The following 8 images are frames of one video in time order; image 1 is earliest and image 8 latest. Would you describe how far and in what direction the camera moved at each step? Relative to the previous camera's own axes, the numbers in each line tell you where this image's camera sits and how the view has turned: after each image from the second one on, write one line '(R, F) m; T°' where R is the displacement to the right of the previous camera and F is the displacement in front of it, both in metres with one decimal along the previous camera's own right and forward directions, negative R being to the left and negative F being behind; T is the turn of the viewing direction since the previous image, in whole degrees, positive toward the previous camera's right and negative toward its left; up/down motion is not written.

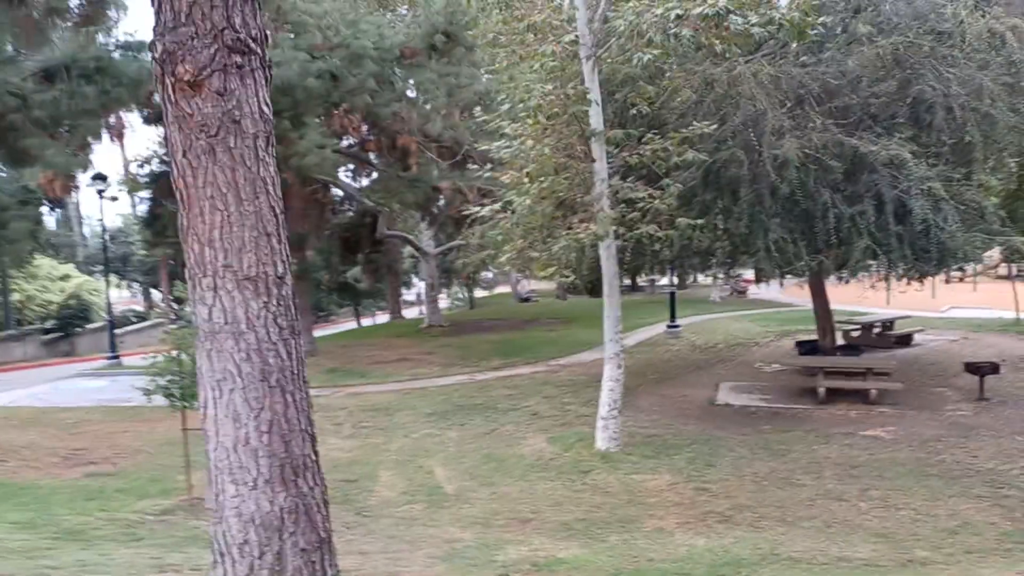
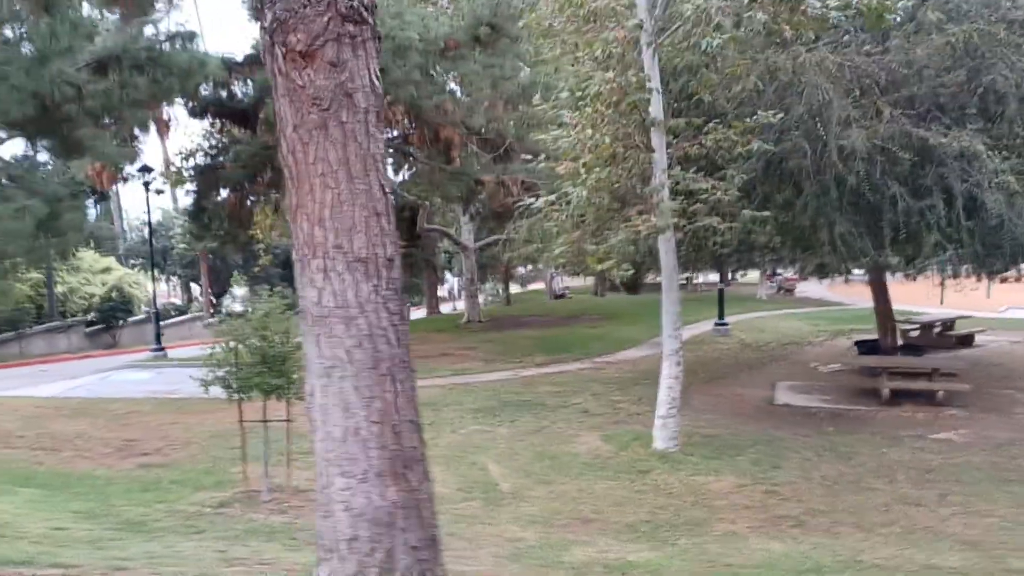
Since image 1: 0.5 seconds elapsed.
(-0.4, +0.2) m; -2°
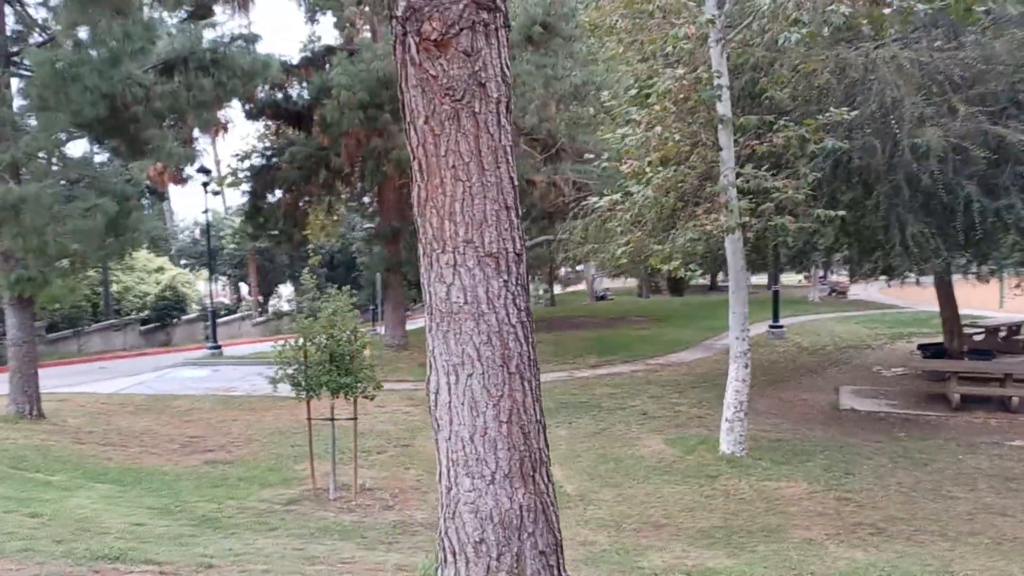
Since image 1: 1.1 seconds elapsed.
(-0.4, +0.1) m; -3°
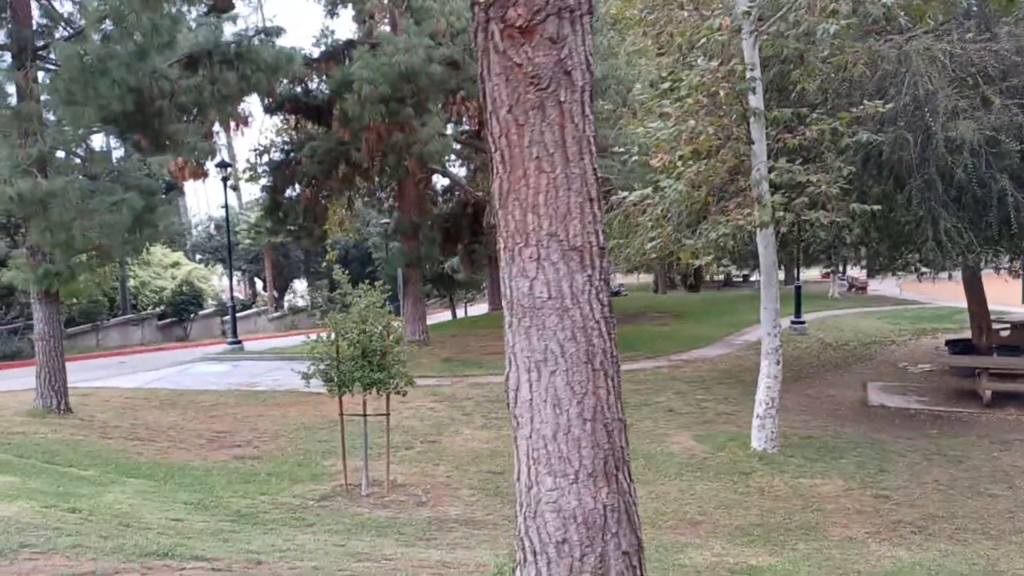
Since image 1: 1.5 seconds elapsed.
(-0.3, +0.1) m; -1°
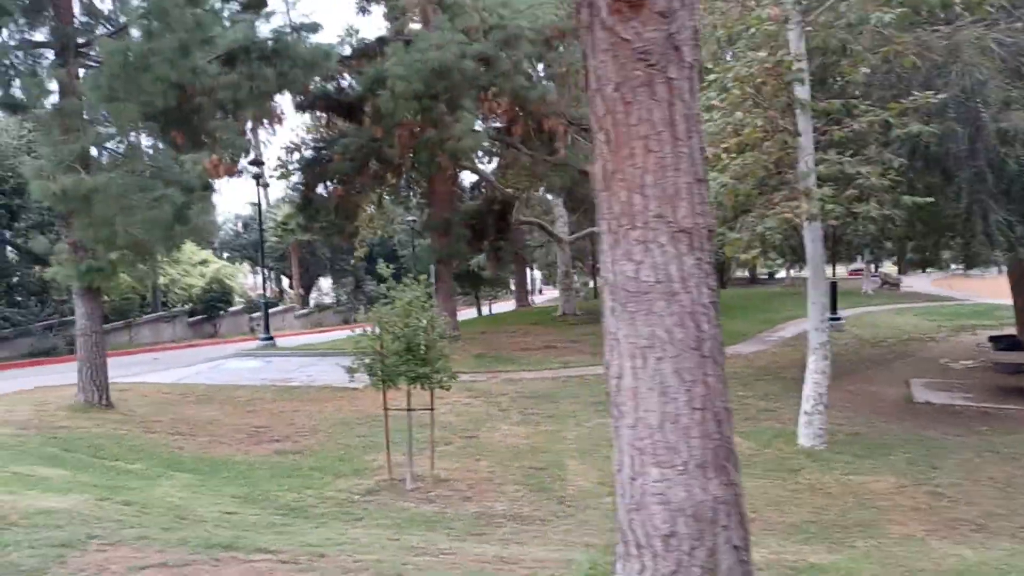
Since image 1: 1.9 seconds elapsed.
(-0.3, +0.1) m; -1°
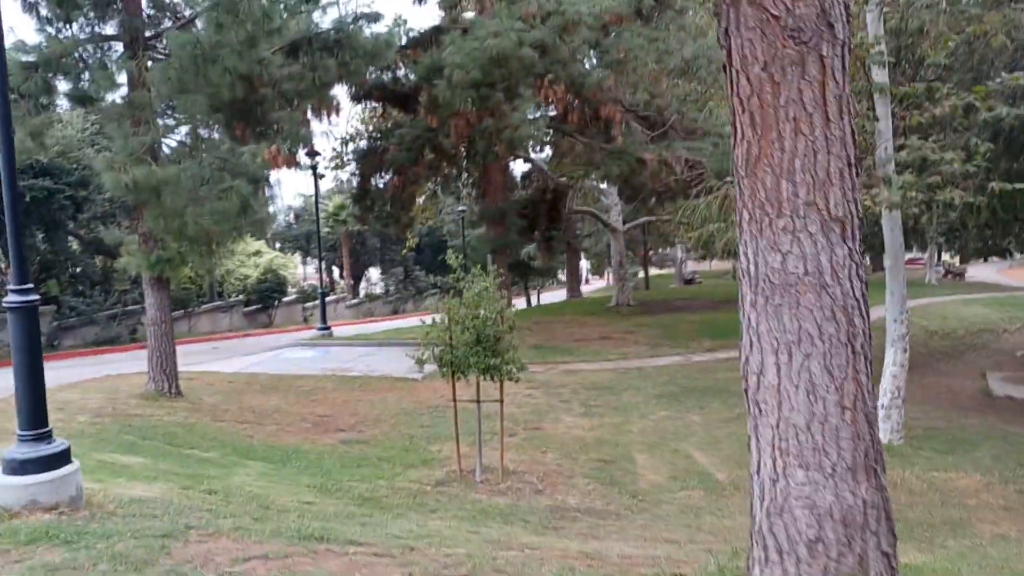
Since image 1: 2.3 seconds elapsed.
(-0.3, +0.1) m; -3°
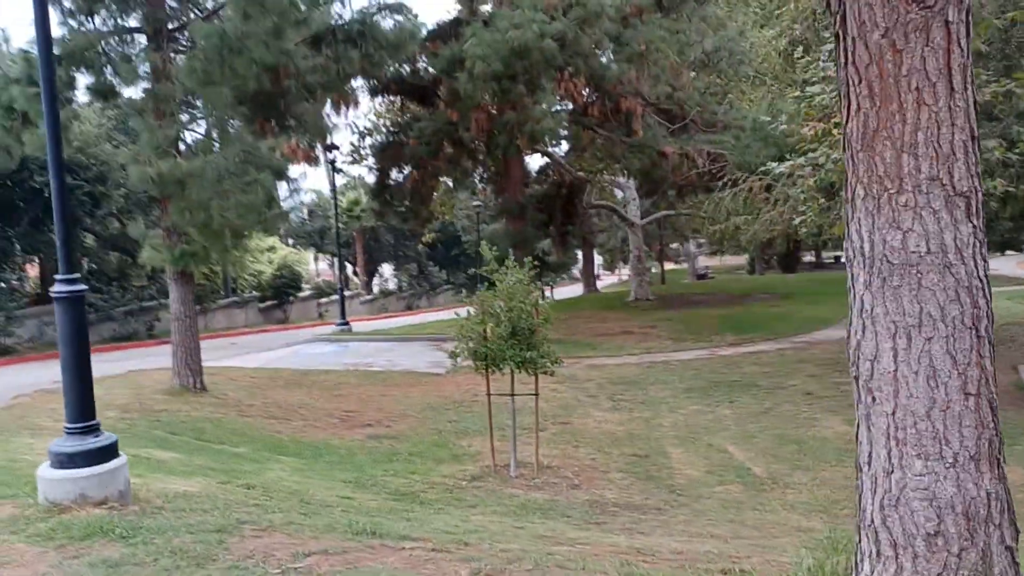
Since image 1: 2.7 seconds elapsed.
(-0.3, +0.1) m; -1°
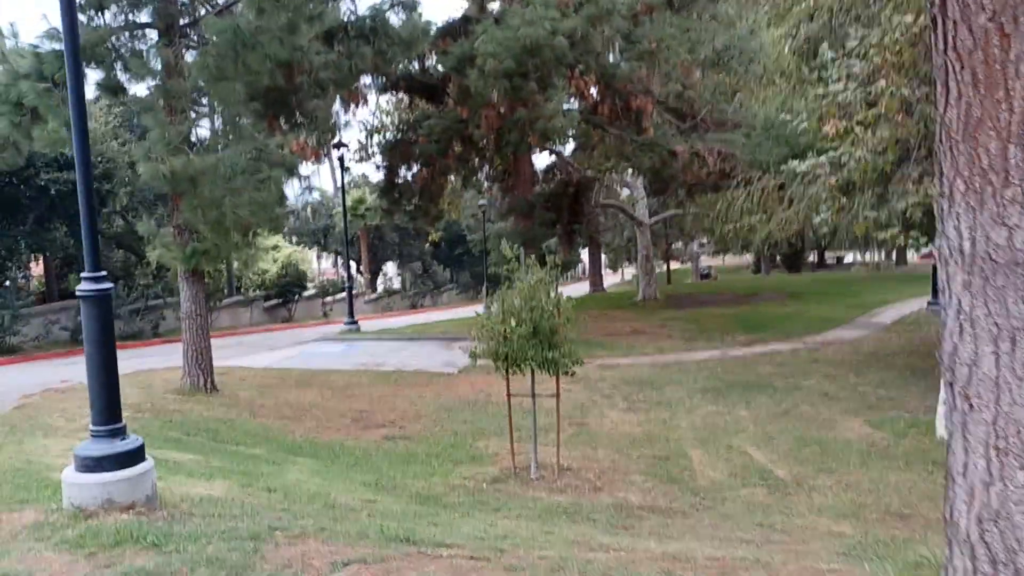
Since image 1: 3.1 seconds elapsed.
(-0.2, +0.2) m; 0°
